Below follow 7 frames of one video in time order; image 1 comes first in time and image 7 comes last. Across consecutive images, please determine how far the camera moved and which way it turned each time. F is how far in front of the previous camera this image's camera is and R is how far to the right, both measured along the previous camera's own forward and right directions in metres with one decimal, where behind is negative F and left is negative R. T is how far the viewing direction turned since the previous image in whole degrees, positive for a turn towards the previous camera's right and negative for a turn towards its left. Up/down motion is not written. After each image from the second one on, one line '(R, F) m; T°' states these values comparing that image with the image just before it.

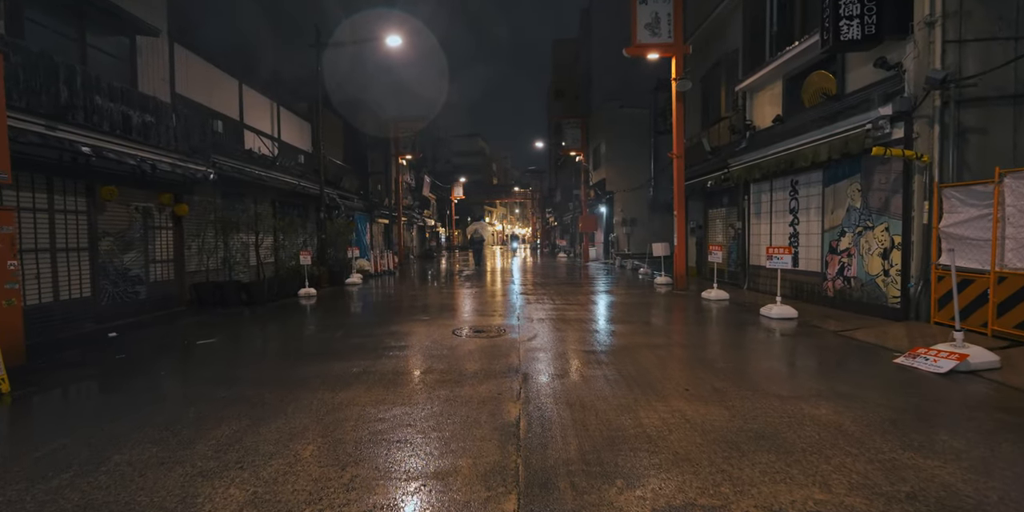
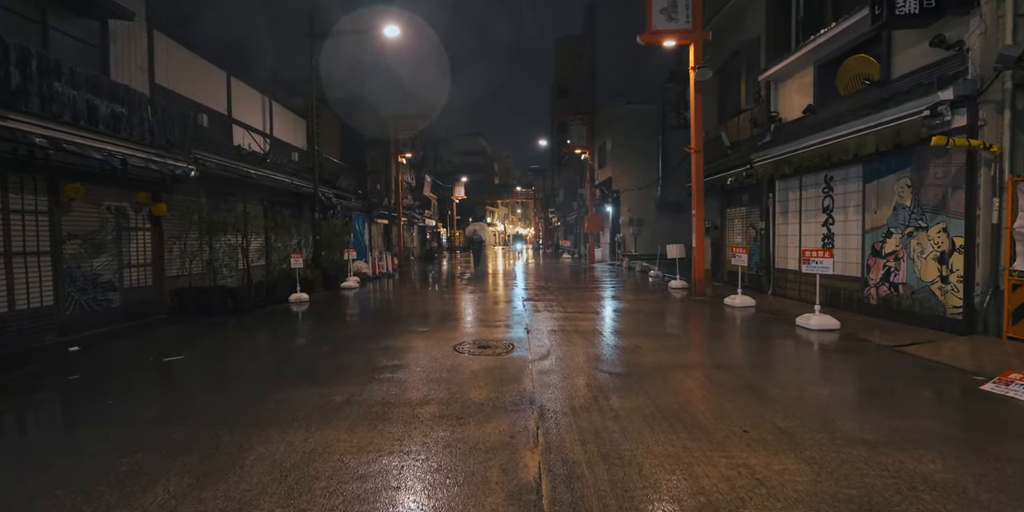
(-0.1, +1.0) m; 0°
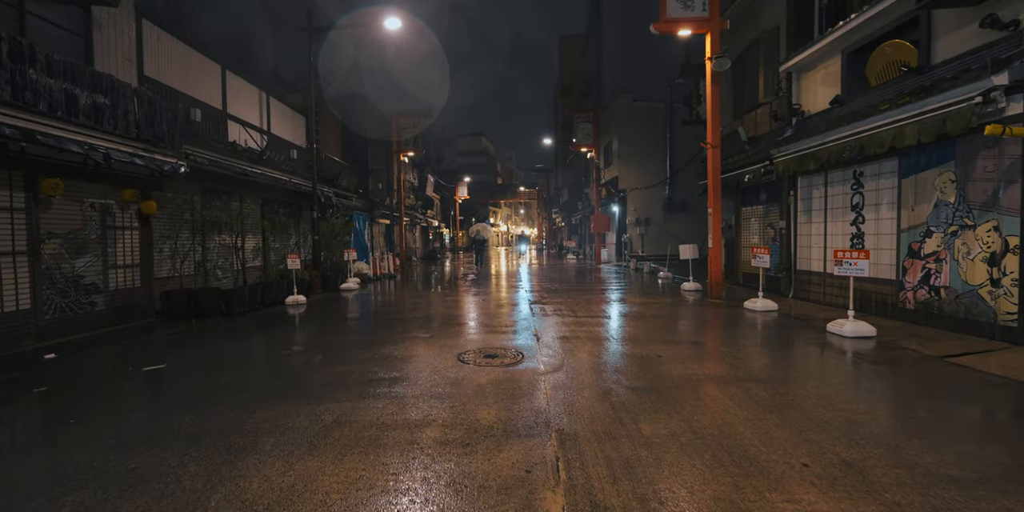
(-0.1, +0.6) m; 0°
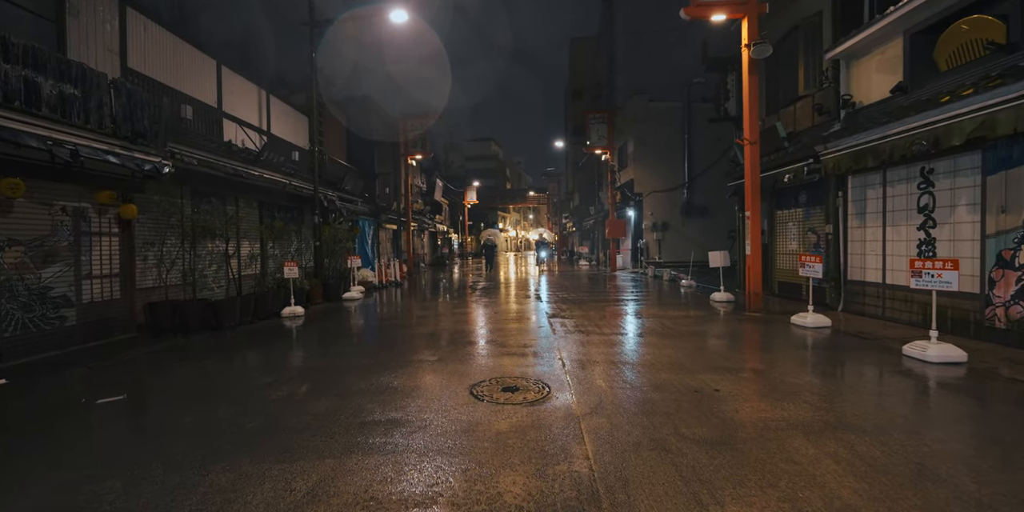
(-0.2, +1.1) m; -1°
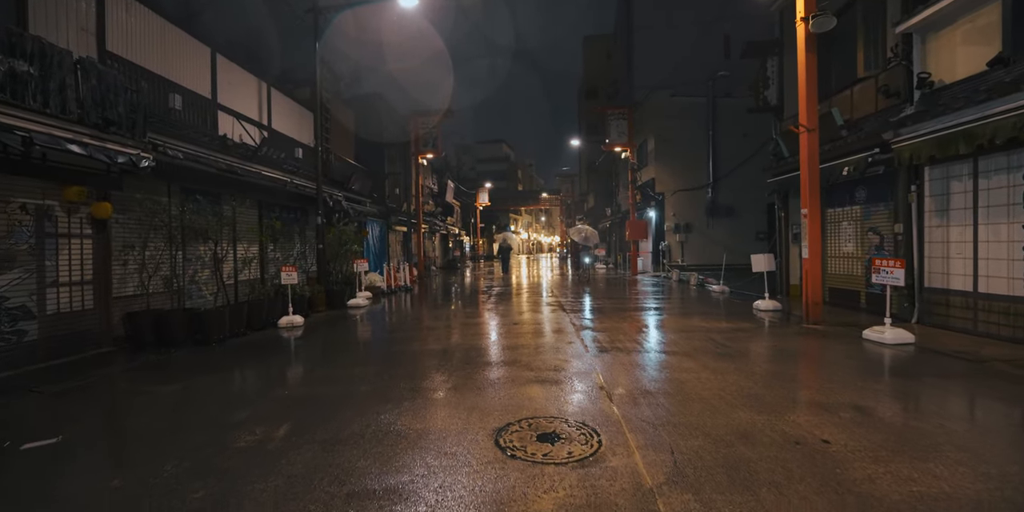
(-0.2, +1.3) m; -1°
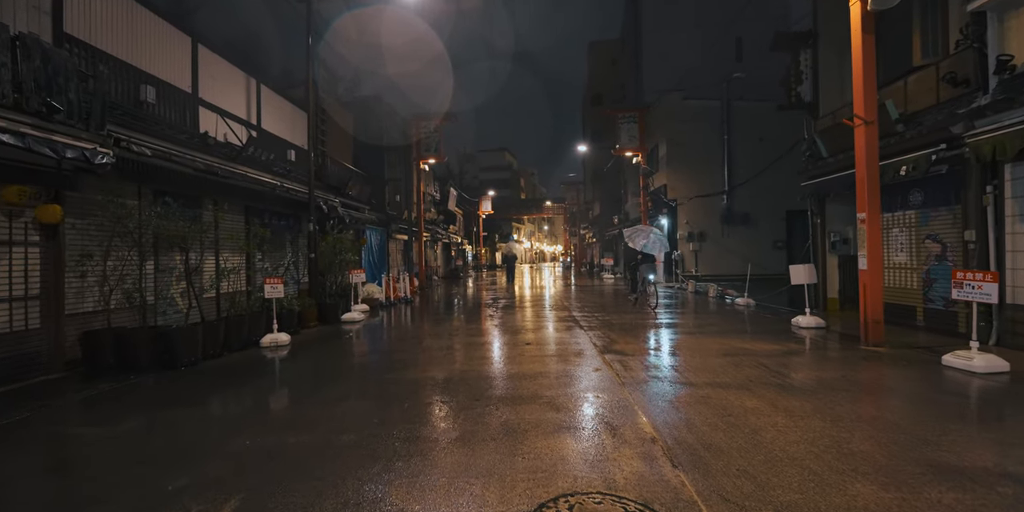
(-0.2, +1.2) m; 0°
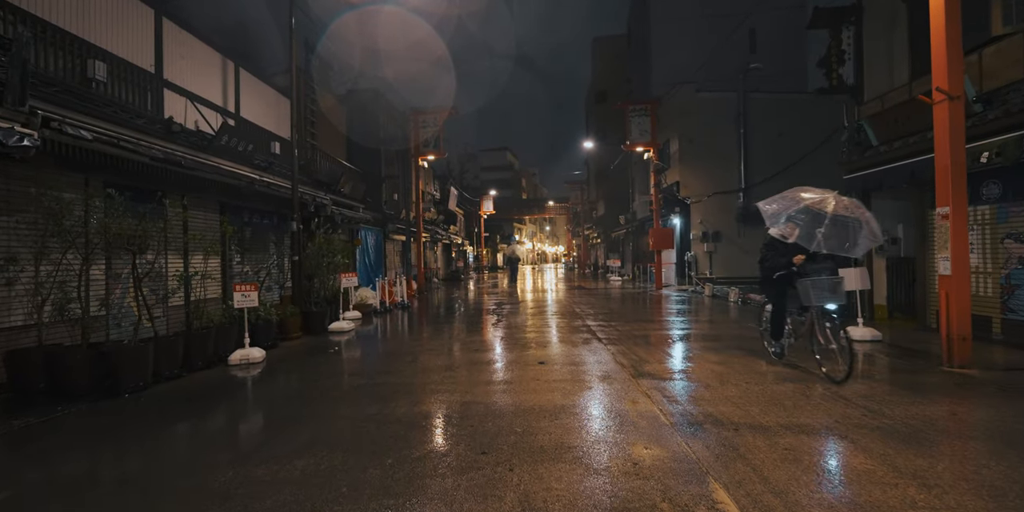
(-0.1, +1.4) m; 0°
